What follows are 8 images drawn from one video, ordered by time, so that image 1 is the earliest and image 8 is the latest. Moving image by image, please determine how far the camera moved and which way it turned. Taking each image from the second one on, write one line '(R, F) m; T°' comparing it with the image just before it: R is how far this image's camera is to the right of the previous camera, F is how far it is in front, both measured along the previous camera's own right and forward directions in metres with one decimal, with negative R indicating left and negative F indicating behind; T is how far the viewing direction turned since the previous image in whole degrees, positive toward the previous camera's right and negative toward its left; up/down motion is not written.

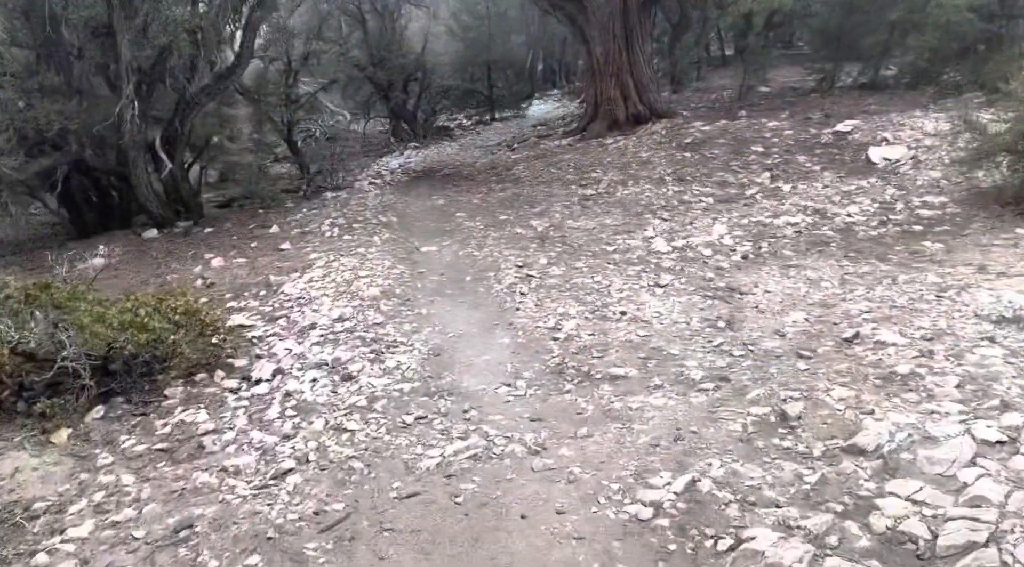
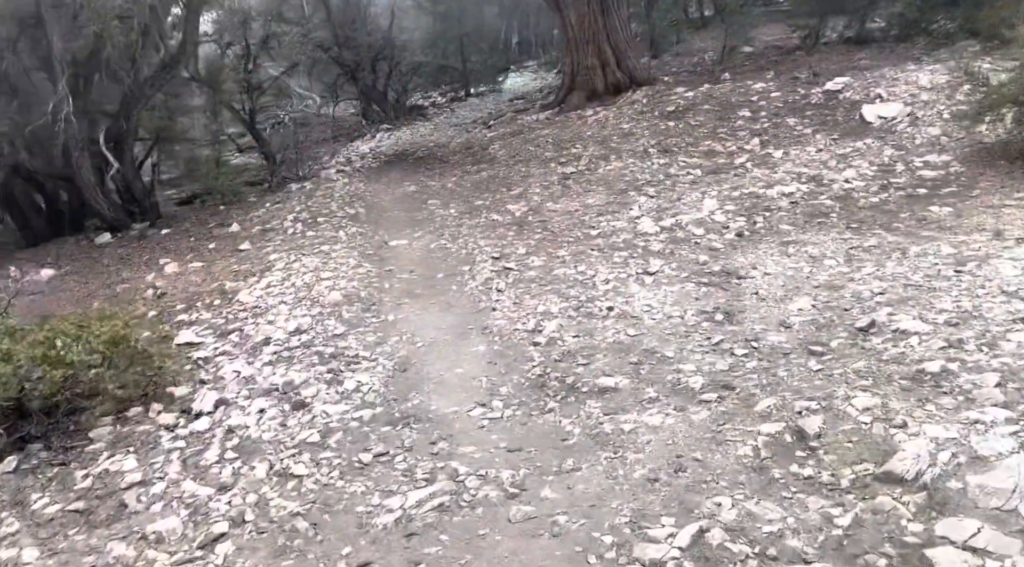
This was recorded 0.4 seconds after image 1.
(+0.1, +0.5) m; +1°
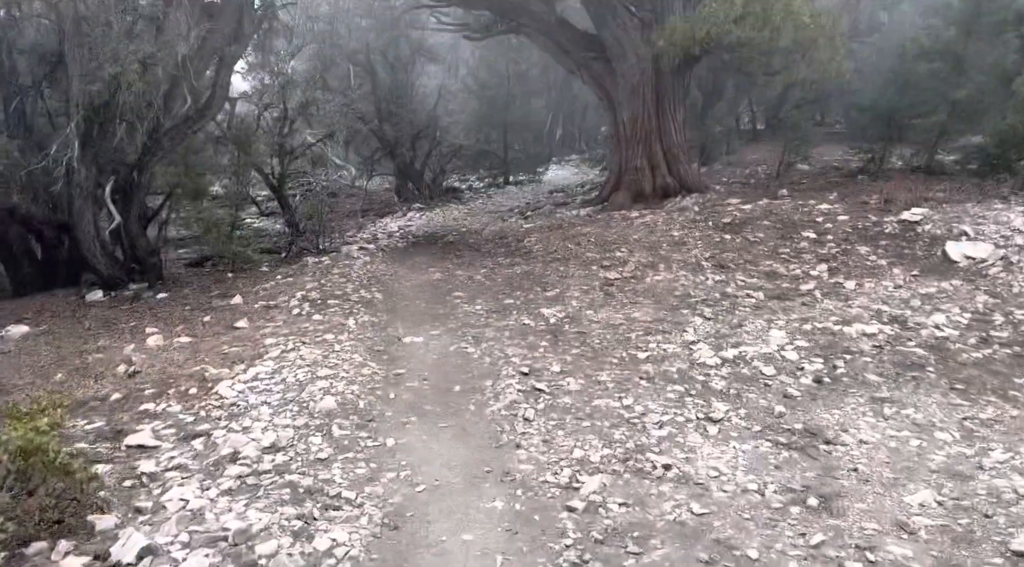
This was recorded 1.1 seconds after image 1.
(-0.1, +0.9) m; -2°
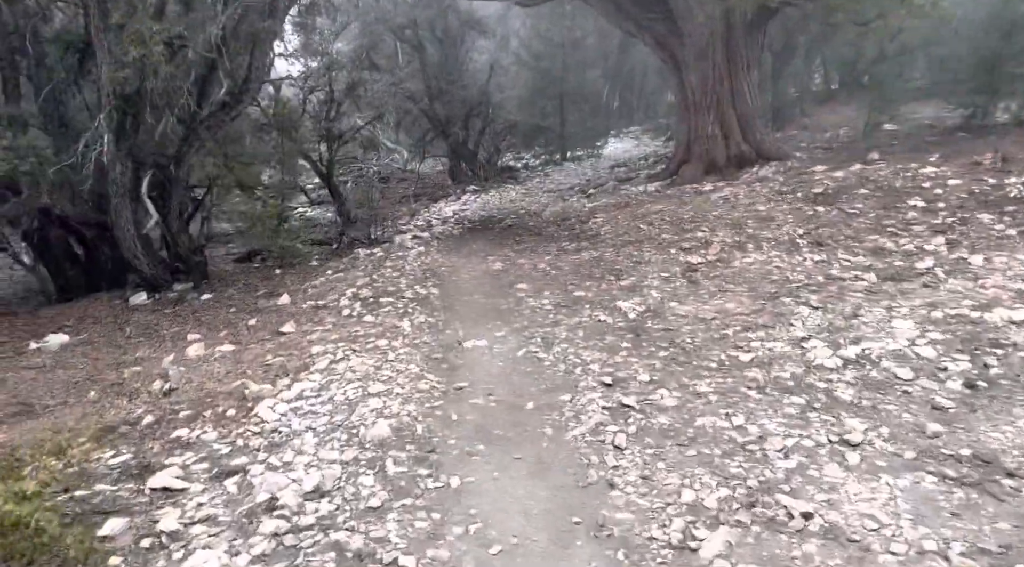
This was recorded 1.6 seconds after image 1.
(-0.1, +0.7) m; -4°
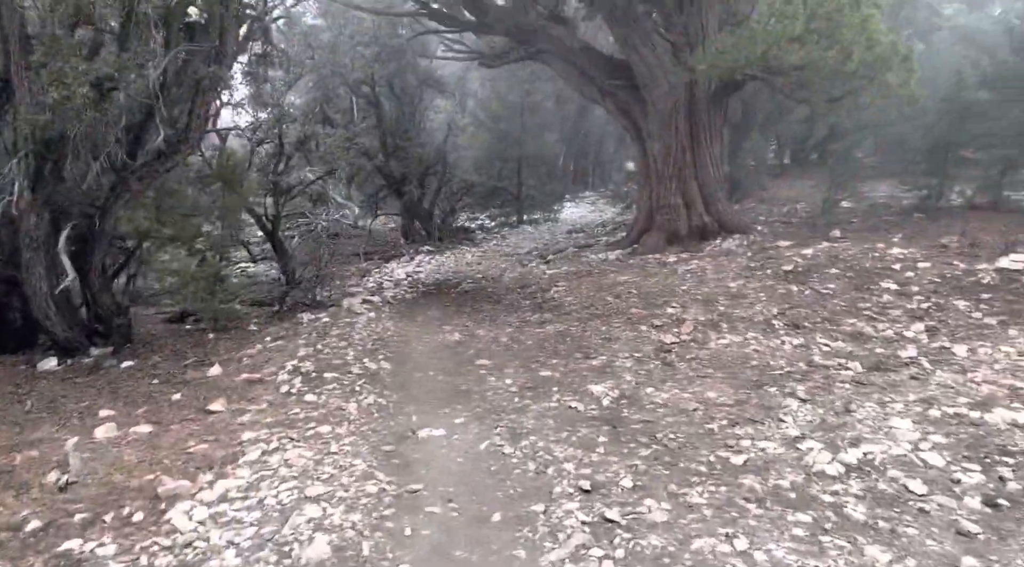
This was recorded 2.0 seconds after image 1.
(-0.1, +0.5) m; +4°
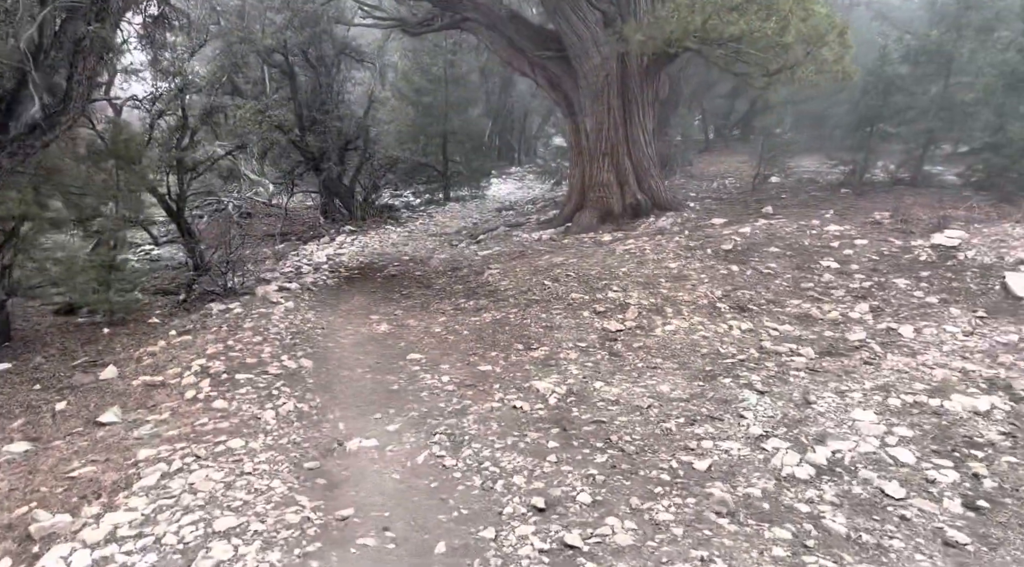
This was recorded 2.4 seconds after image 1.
(-0.1, +0.5) m; +6°
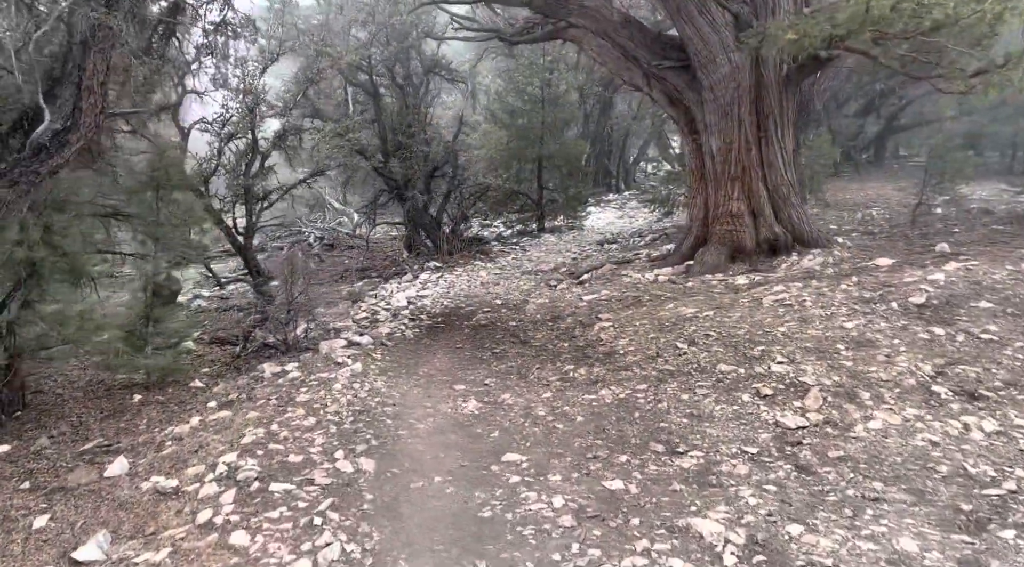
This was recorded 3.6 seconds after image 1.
(-0.3, +1.5) m; -7°
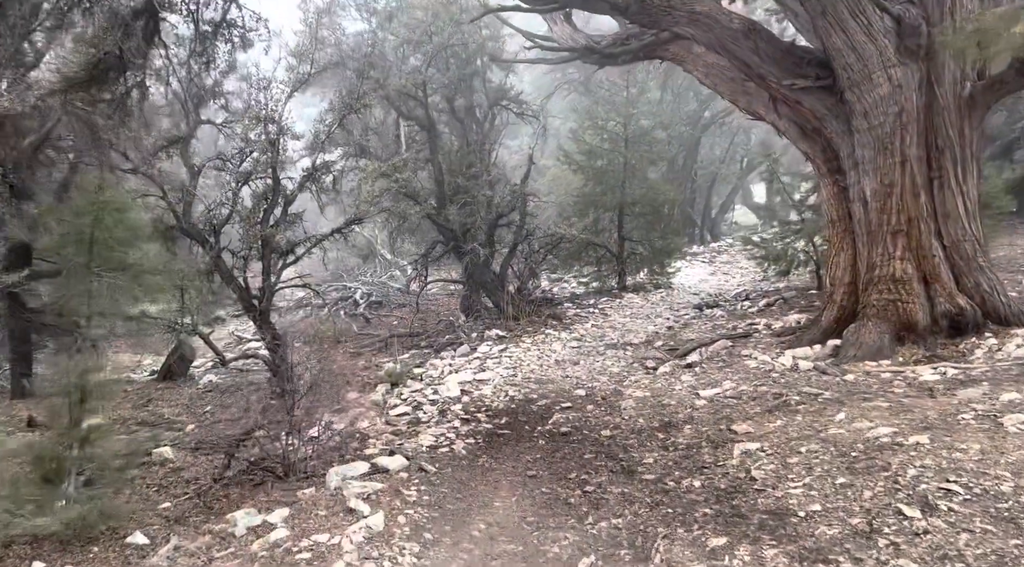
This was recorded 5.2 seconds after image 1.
(-0.3, +2.1) m; -5°
